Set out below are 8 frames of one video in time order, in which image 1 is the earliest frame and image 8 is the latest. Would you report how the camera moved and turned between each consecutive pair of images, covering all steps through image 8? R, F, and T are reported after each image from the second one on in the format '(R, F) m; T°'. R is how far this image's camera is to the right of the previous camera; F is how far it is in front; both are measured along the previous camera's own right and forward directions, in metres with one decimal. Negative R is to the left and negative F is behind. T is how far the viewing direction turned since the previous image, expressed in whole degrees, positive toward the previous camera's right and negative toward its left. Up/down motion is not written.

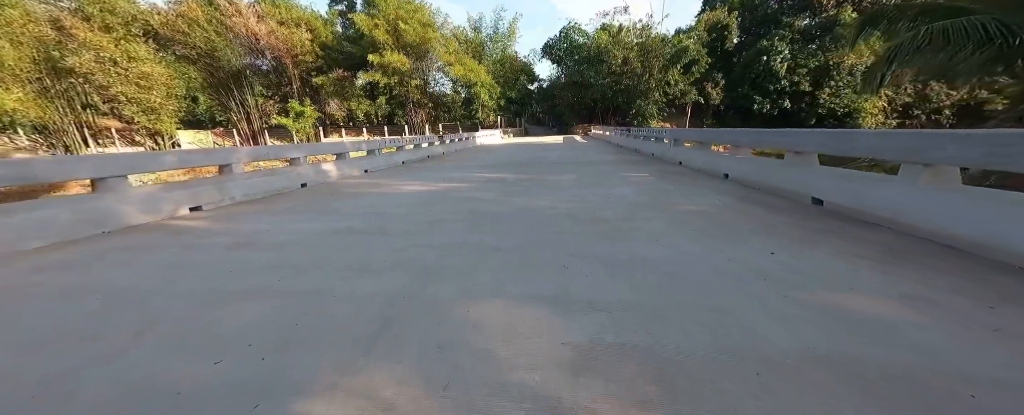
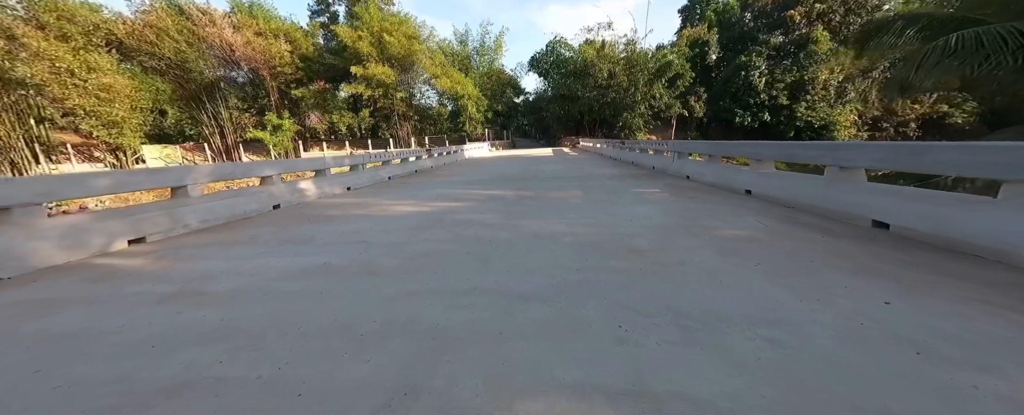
(-0.2, +0.4) m; +3°
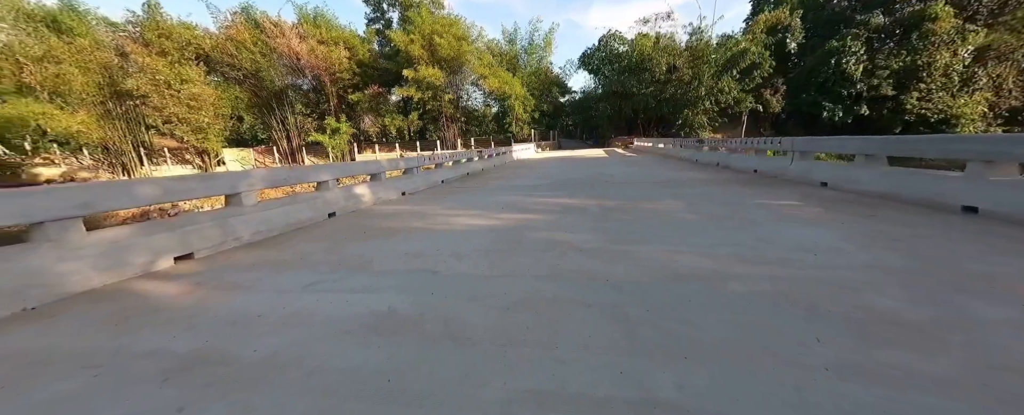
(-0.4, +0.6) m; -7°
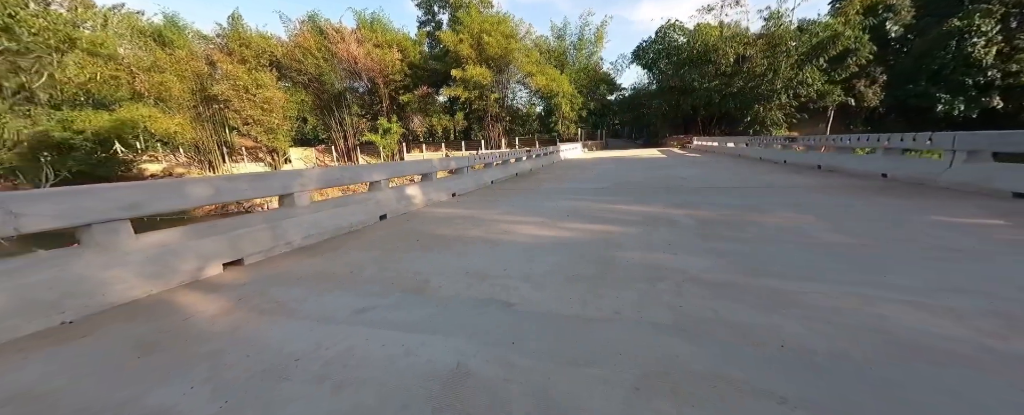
(-0.3, +0.5) m; -7°
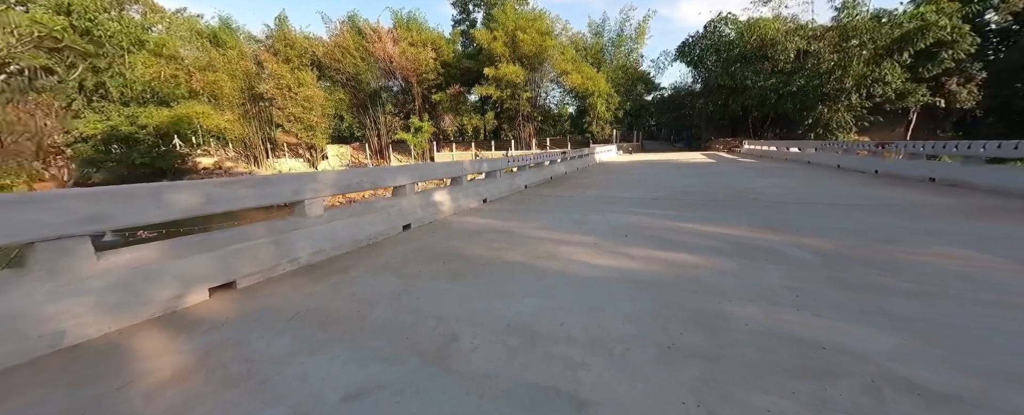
(-0.2, +0.6) m; -4°
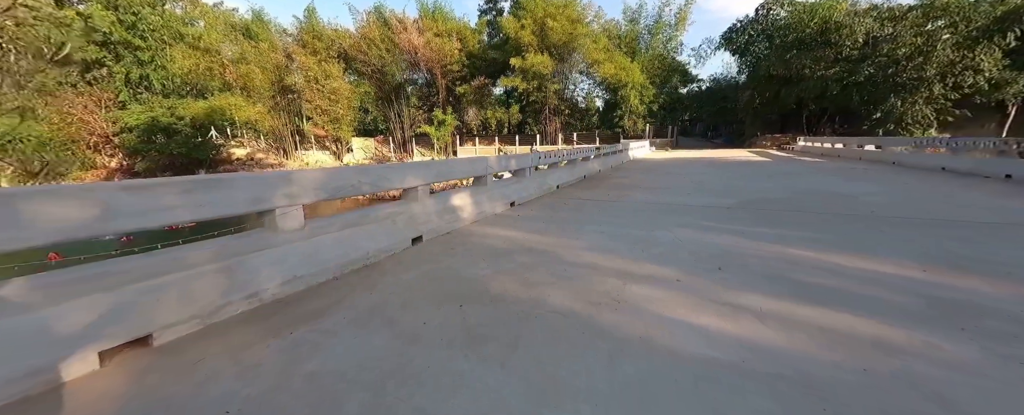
(-0.1, +0.9) m; -3°
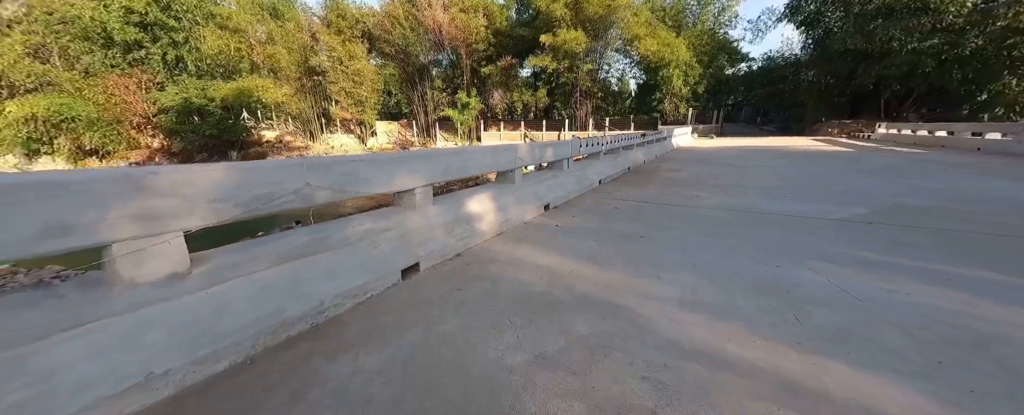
(-0.1, +1.2) m; -4°
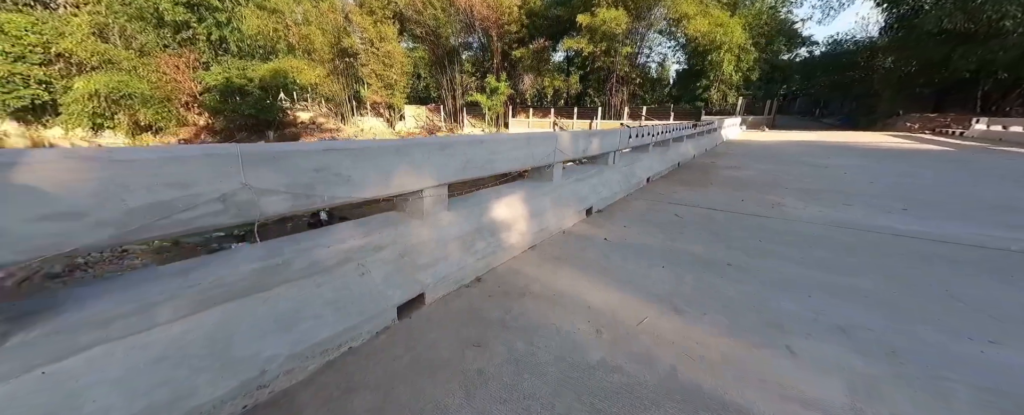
(-0.1, +0.7) m; -4°
